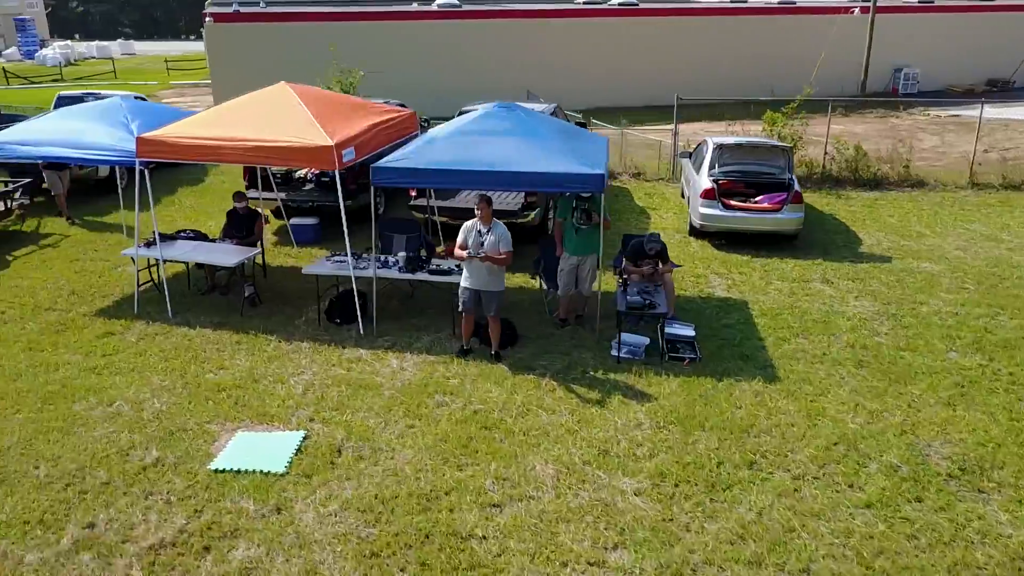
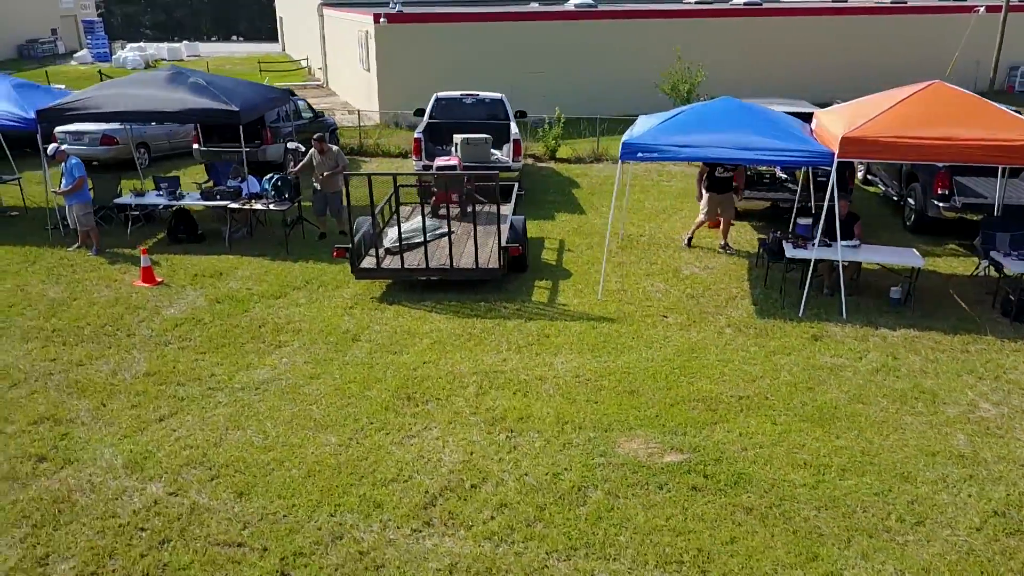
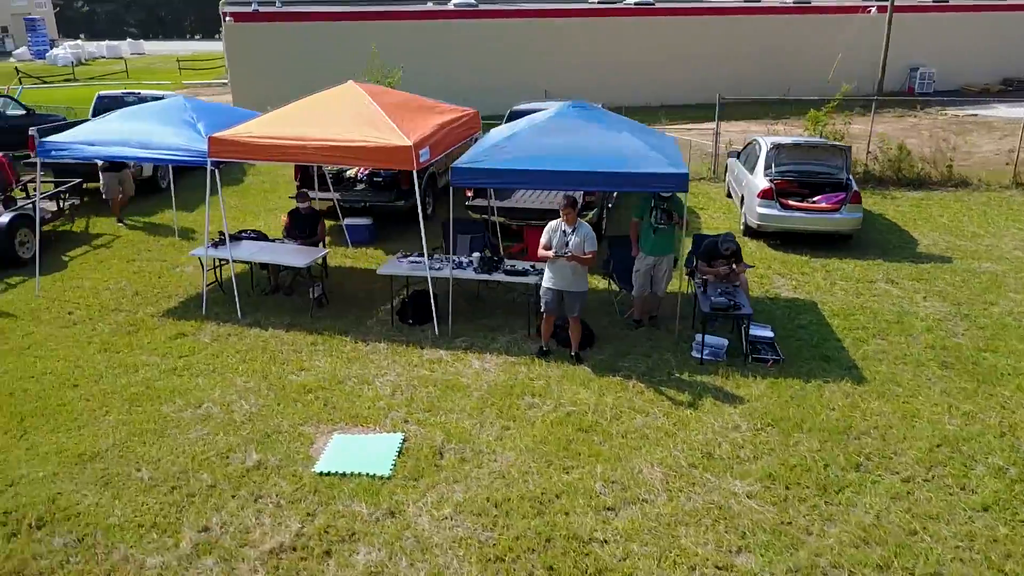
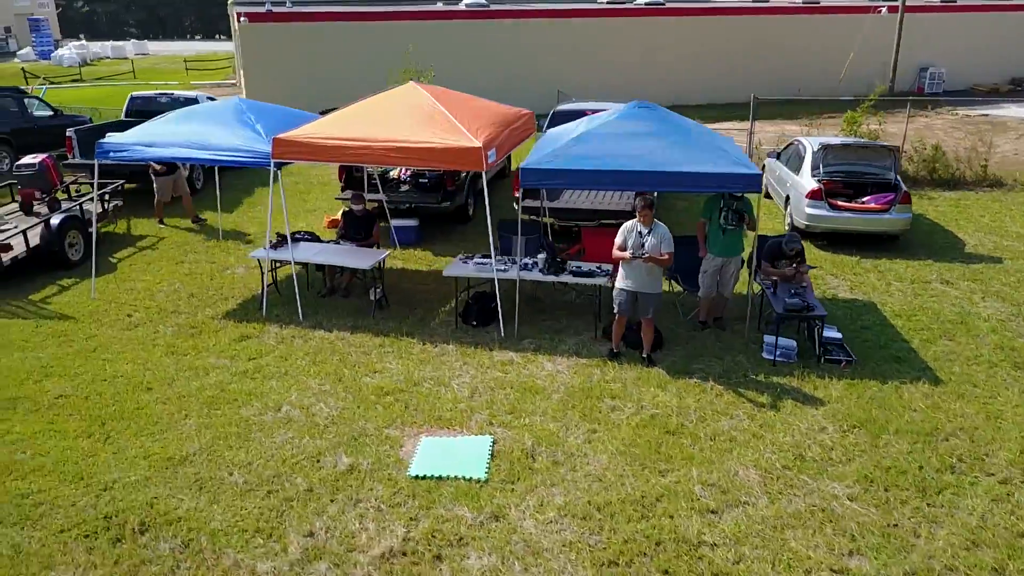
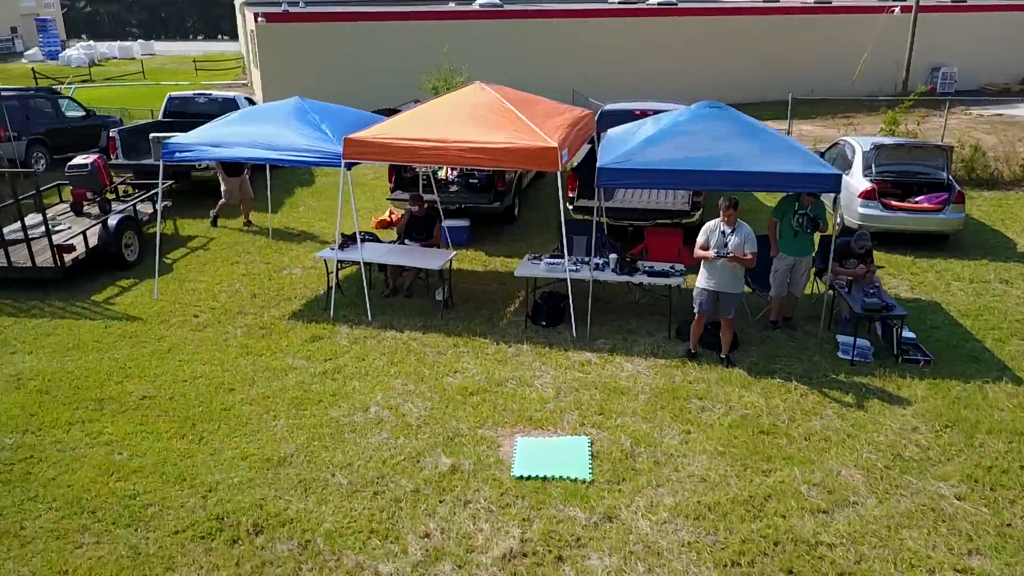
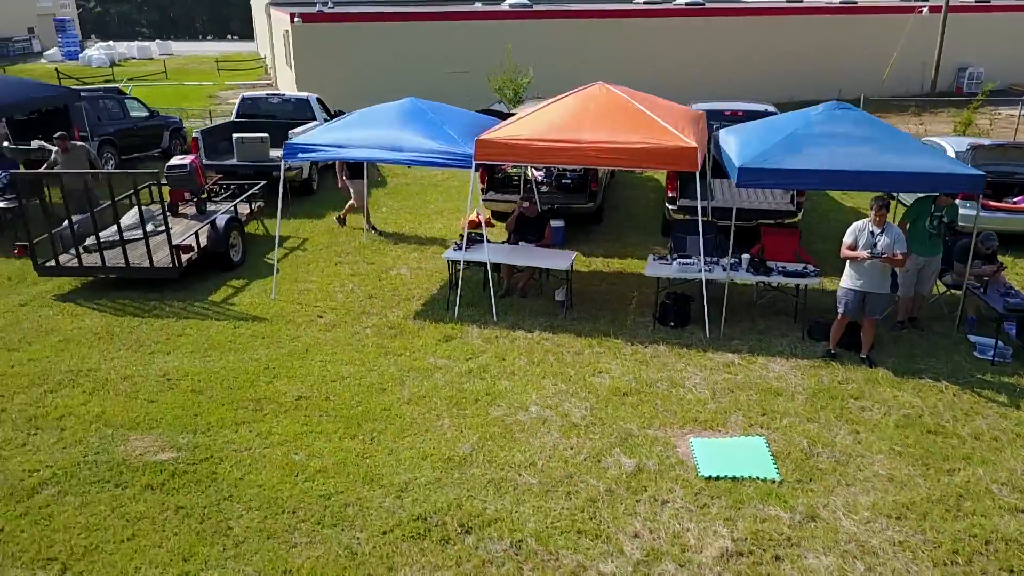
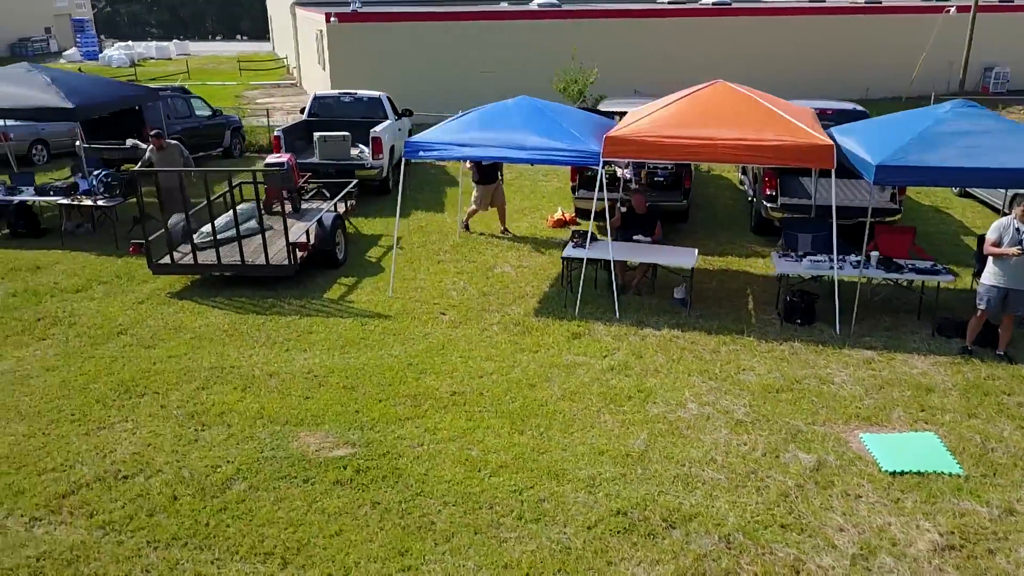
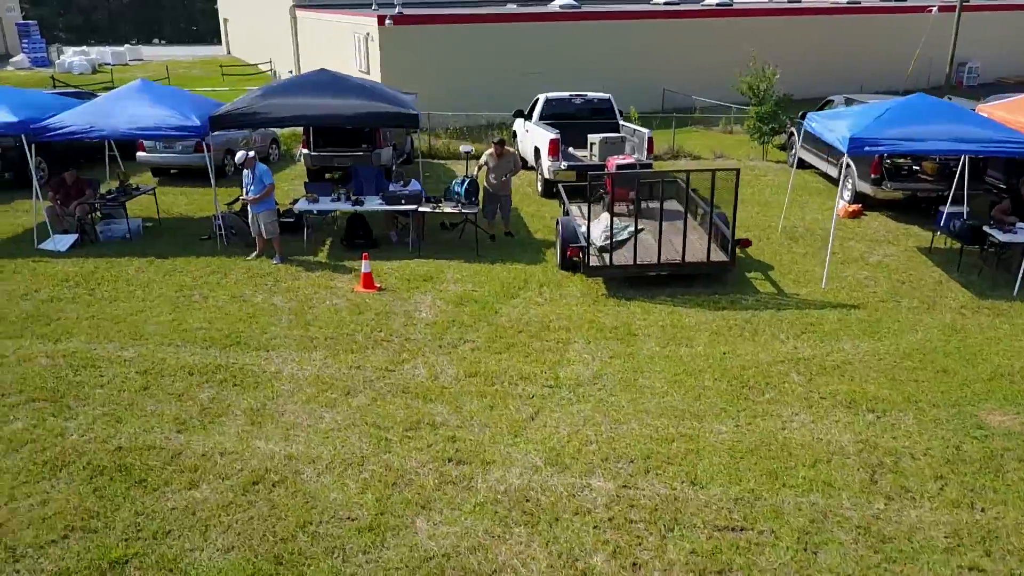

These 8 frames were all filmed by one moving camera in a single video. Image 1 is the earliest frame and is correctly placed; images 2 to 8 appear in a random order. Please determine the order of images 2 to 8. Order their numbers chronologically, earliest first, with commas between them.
3, 4, 5, 6, 7, 2, 8
